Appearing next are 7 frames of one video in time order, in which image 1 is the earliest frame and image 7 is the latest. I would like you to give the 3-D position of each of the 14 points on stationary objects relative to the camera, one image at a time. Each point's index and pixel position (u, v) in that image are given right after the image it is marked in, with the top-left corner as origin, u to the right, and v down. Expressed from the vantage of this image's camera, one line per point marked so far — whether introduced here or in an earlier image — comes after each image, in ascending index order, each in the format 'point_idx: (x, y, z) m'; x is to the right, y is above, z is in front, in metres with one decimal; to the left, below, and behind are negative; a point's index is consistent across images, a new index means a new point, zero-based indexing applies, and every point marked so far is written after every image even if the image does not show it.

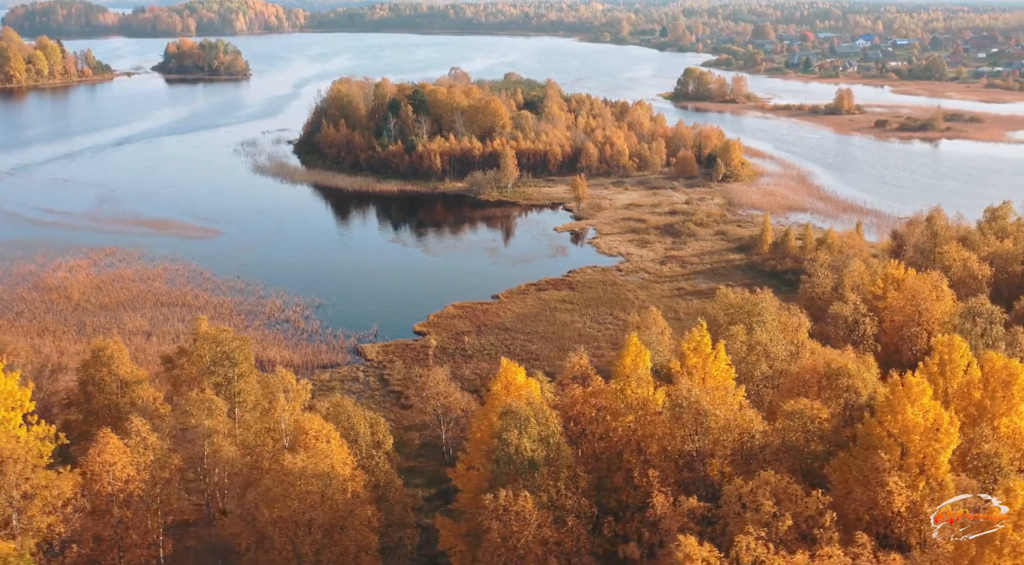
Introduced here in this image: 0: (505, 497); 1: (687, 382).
0: (0.0, -3.2, +13.1) m
1: (+3.2, -1.7, +15.5) m
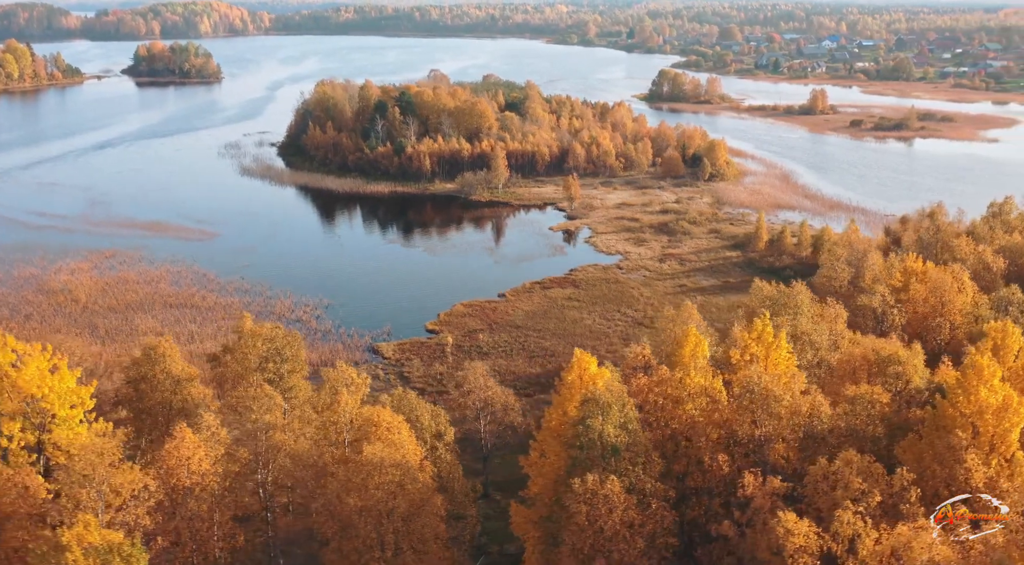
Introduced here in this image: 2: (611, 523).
0: (+1.3, -3.0, +13.4) m
1: (+4.4, -1.5, +15.9) m
2: (+1.5, -3.6, +13.3) m
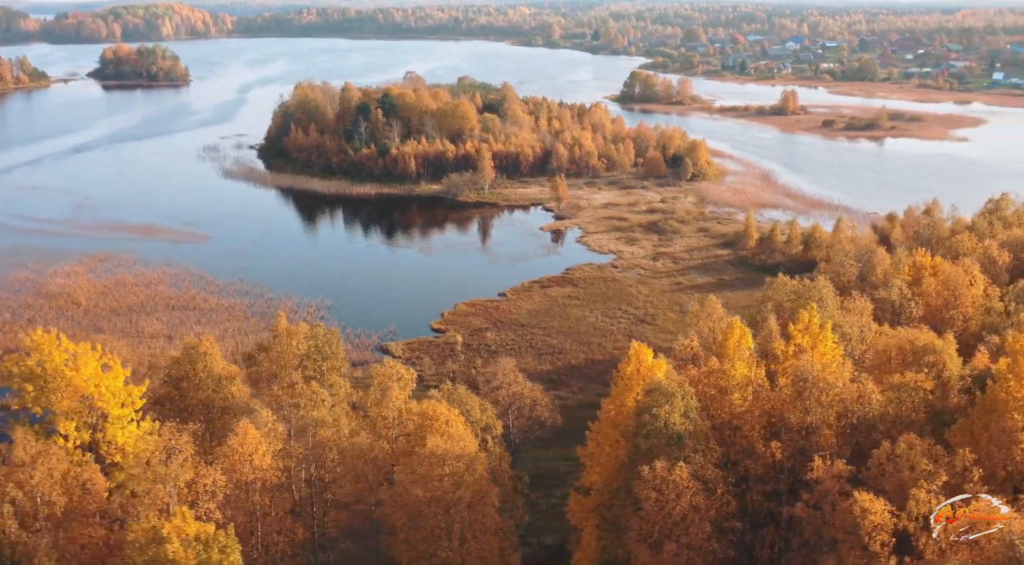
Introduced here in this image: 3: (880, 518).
0: (+2.3, -2.9, +13.8) m
1: (+5.4, -1.4, +16.4) m
2: (+2.6, -3.5, +13.7) m
3: (+5.0, -3.2, +12.0) m
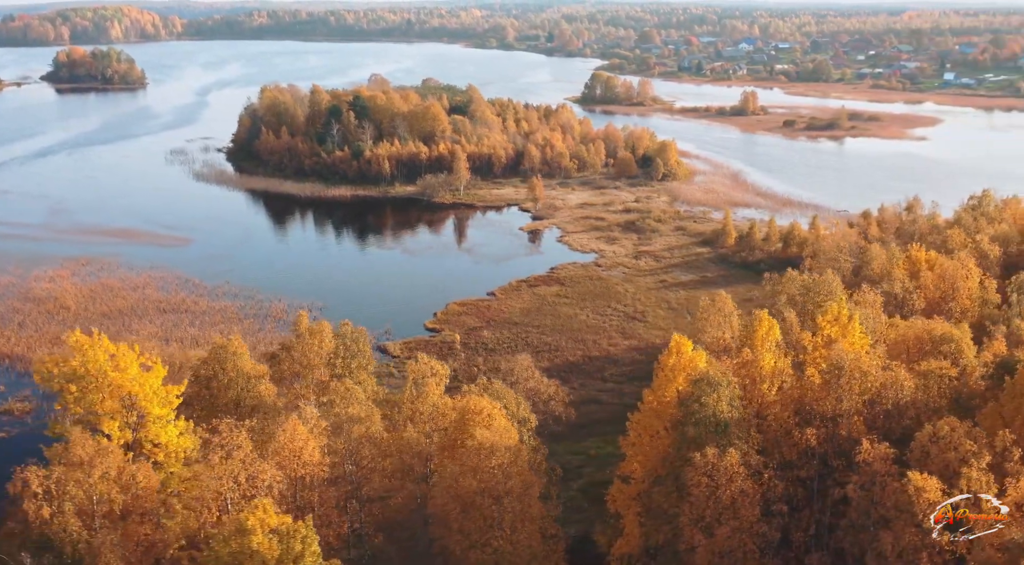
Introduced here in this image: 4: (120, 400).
0: (+3.2, -2.8, +14.3) m
1: (+6.1, -1.3, +17.0) m
2: (+3.5, -3.3, +14.2) m
3: (+5.9, -3.0, +12.5) m
4: (-7.4, -2.2, +16.8) m
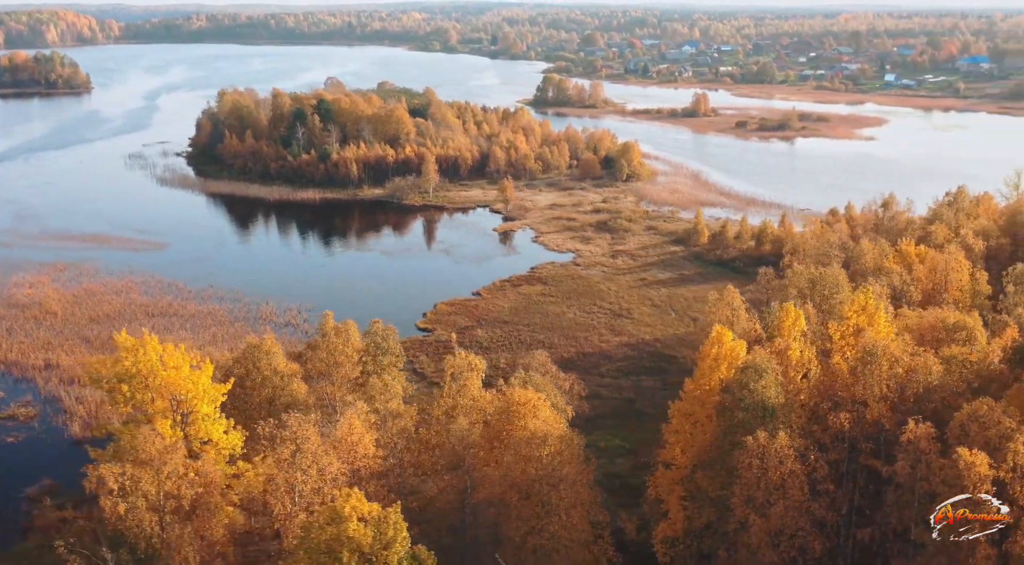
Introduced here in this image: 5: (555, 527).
0: (+4.2, -2.6, +15.0) m
1: (+7.0, -1.1, +17.9) m
2: (+4.5, -3.2, +14.9) m
3: (+7.0, -2.8, +13.4) m
4: (-6.5, -2.2, +17.0) m
5: (+0.8, -4.3, +15.7) m
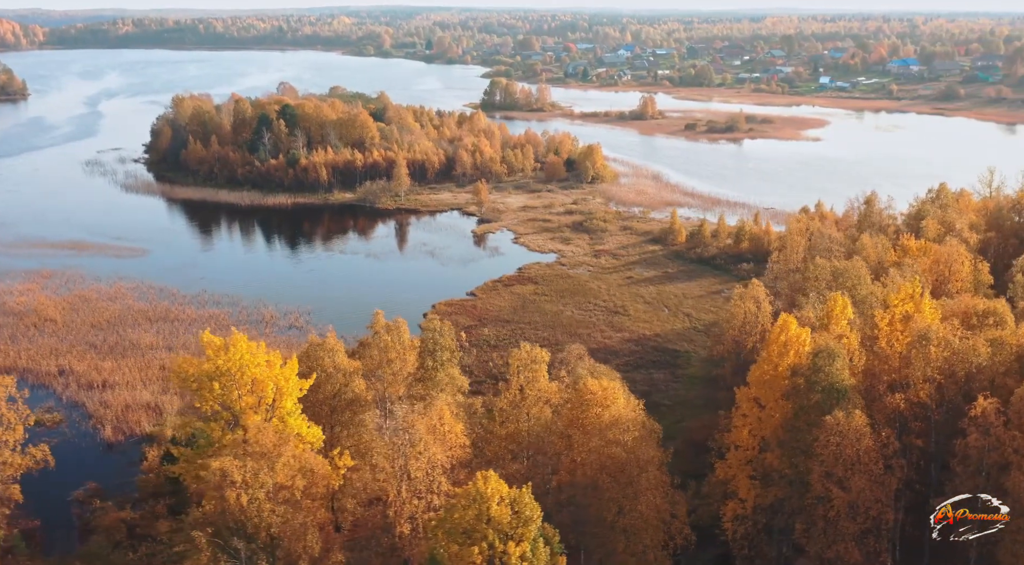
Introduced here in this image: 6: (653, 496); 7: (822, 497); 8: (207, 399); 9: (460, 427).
0: (+5.9, -2.4, +16.0) m
1: (+8.4, -0.8, +19.0) m
2: (+6.2, -3.0, +16.0) m
3: (+8.8, -2.6, +14.6) m
4: (-5.0, -2.2, +17.3) m
5: (+2.4, -4.2, +16.5) m
6: (+2.7, -4.1, +16.8) m
7: (+5.7, -3.9, +16.3) m
8: (-5.9, -2.3, +17.3) m
9: (-1.0, -2.8, +16.7) m
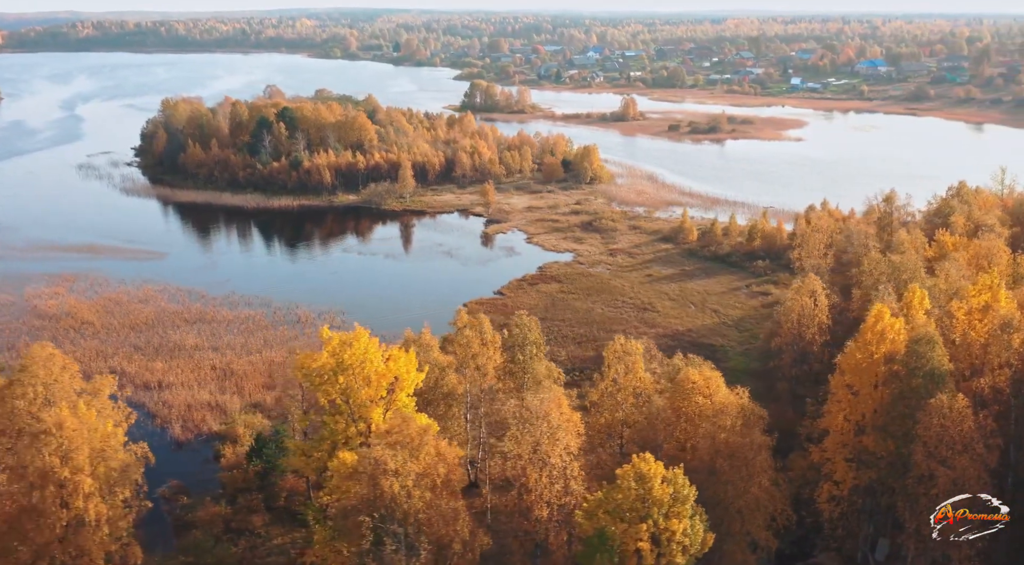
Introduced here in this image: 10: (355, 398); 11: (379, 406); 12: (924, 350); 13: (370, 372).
0: (+8.1, -2.2, +16.8) m
1: (+10.6, -0.6, +19.9) m
2: (+8.4, -2.8, +16.8) m
3: (+11.1, -2.3, +15.4) m
4: (-2.7, -2.1, +17.9) m
5: (+4.7, -4.0, +17.3) m
6: (+4.9, -3.9, +17.5) m
7: (+8.0, -3.8, +17.1) m
8: (-3.6, -2.2, +17.8) m
9: (+1.2, -2.6, +17.4) m
10: (-3.1, -2.3, +17.8) m
11: (-2.6, -2.5, +17.9) m
12: (+8.1, -1.3, +17.6) m
13: (-2.8, -1.8, +17.8) m
